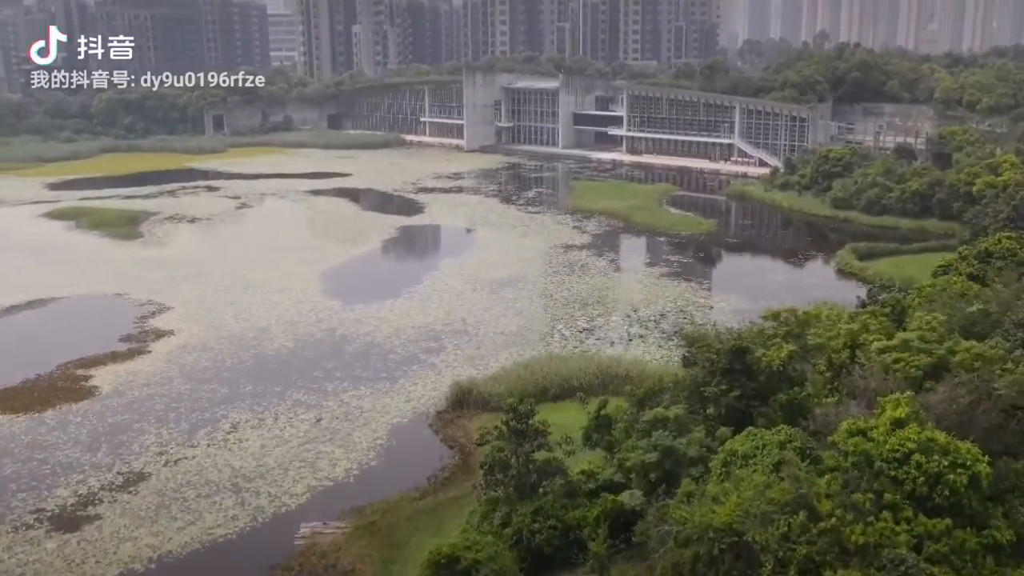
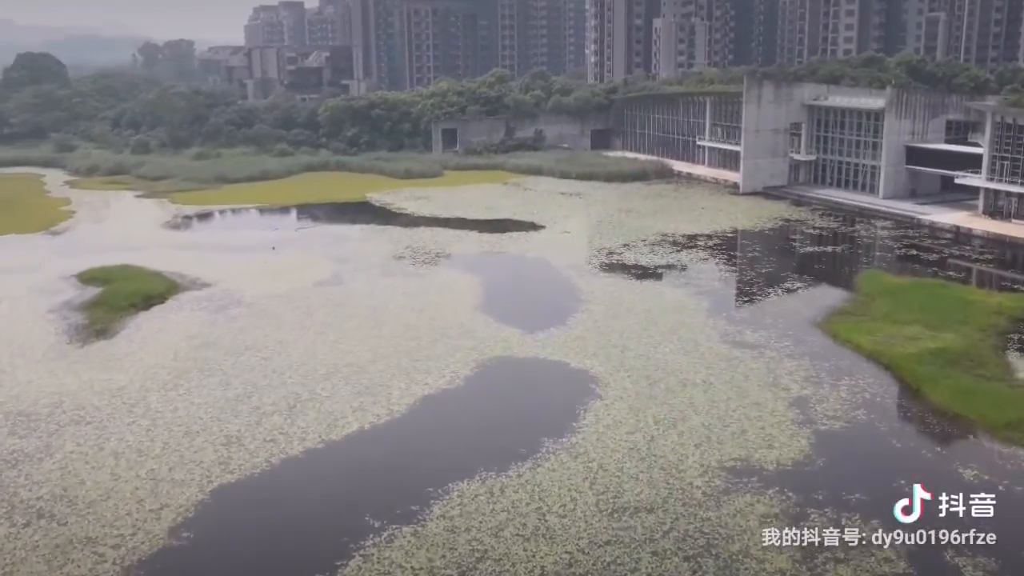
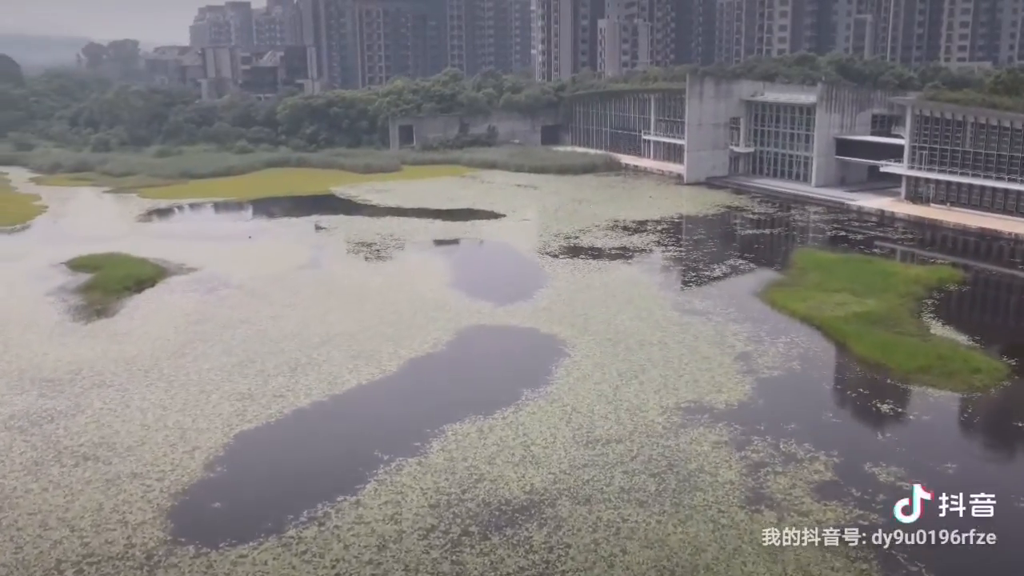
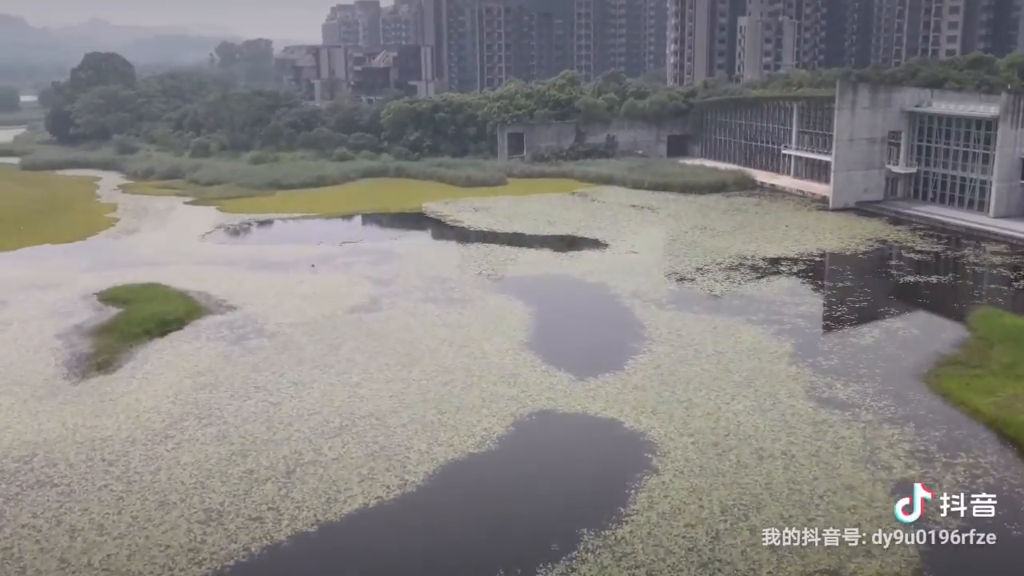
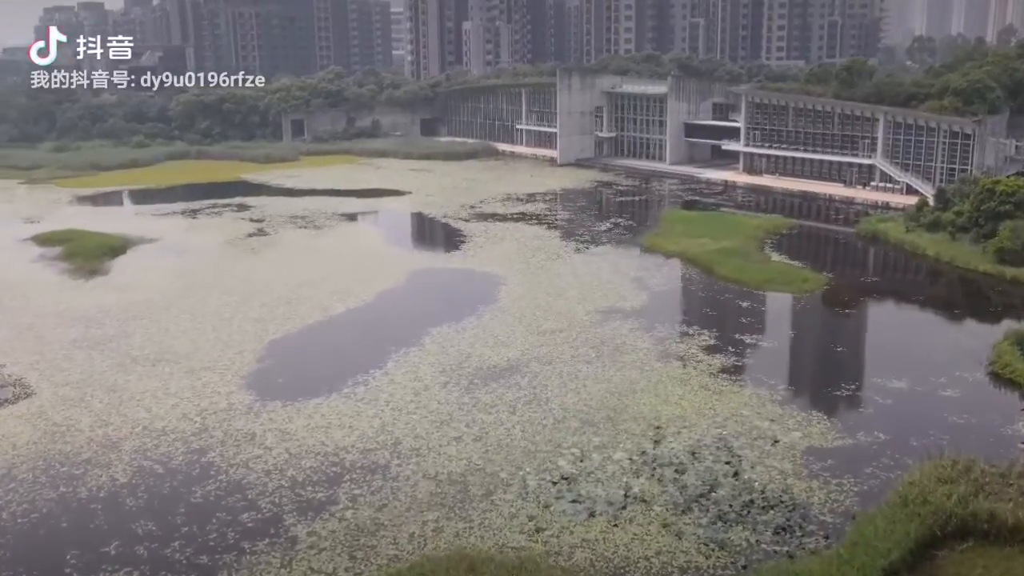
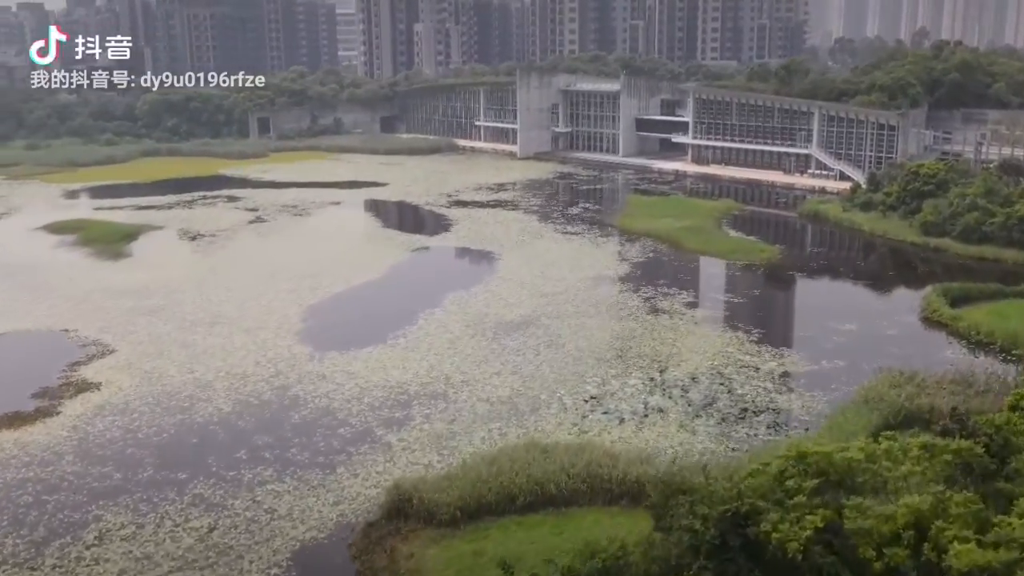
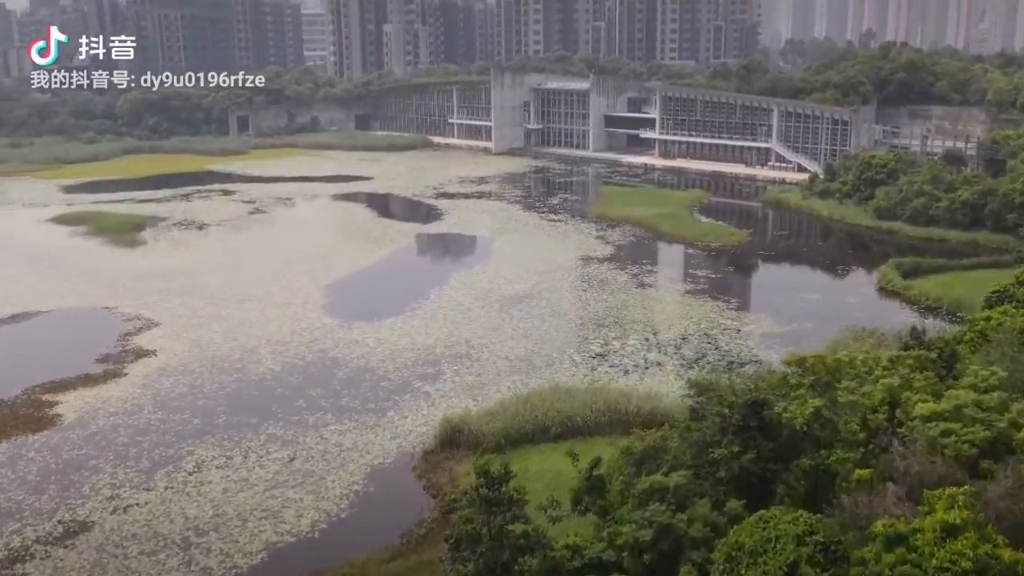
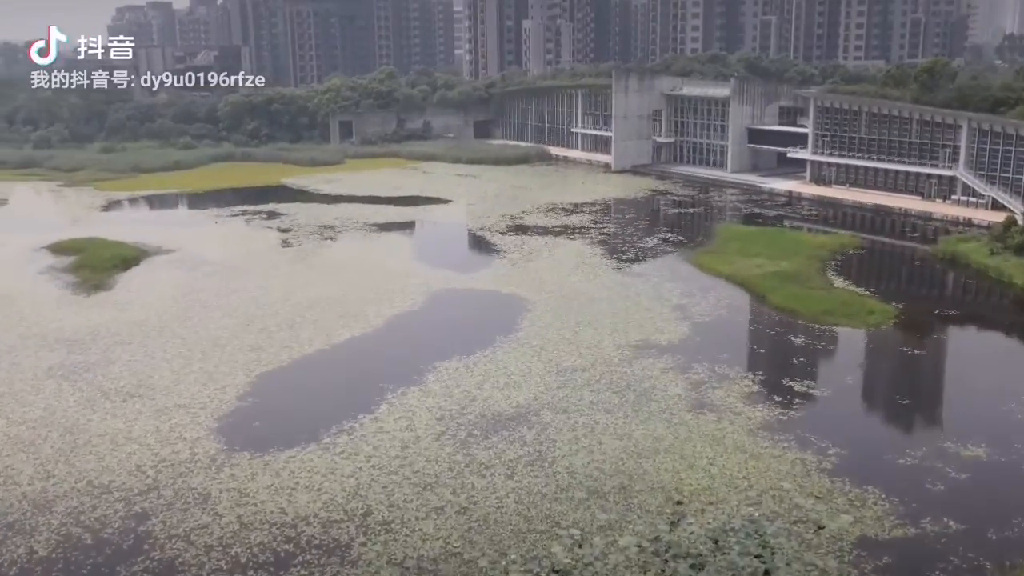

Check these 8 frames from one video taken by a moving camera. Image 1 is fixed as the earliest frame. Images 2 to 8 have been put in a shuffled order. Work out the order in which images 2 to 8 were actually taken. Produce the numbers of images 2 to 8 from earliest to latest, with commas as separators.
7, 6, 5, 8, 3, 2, 4
